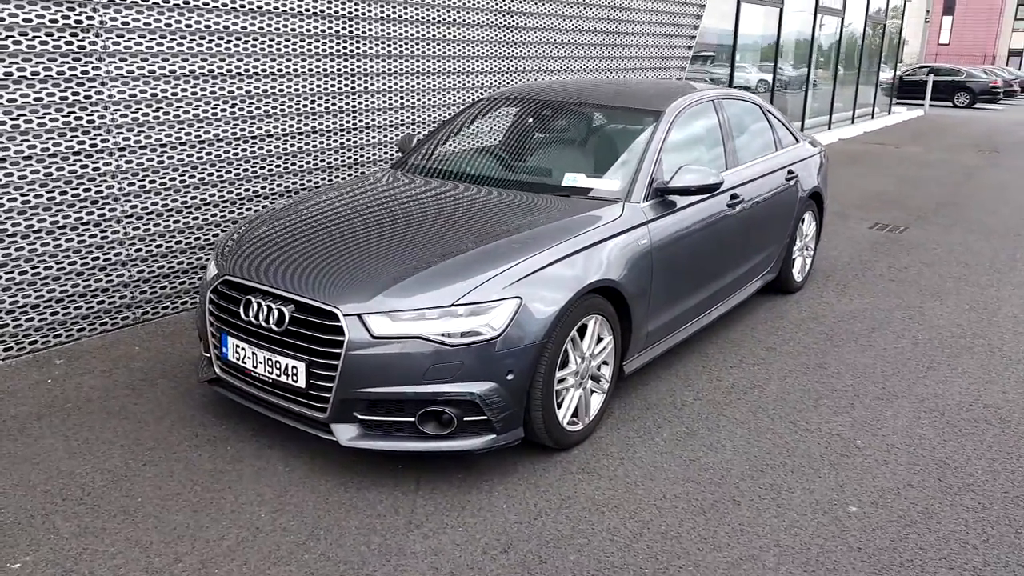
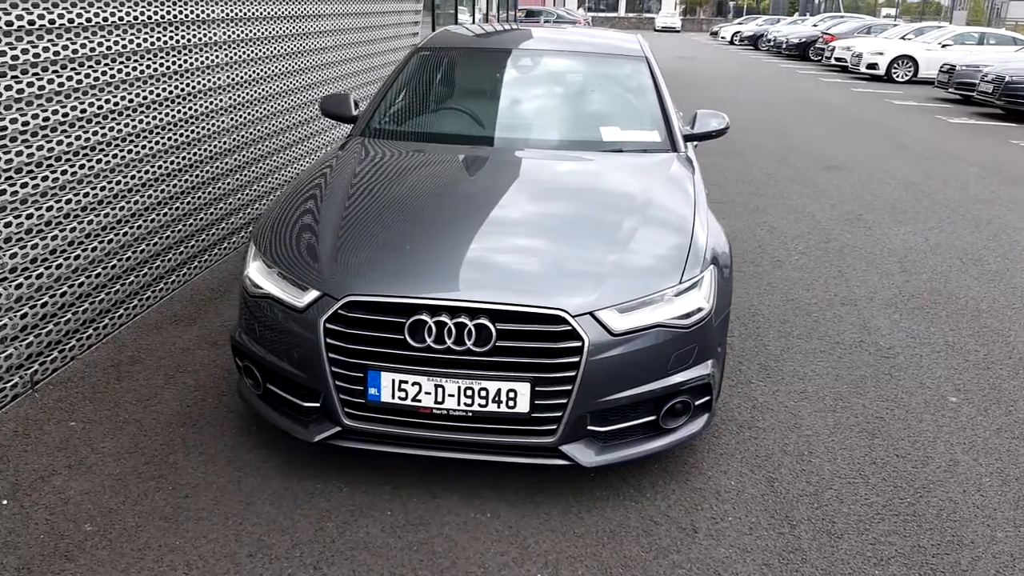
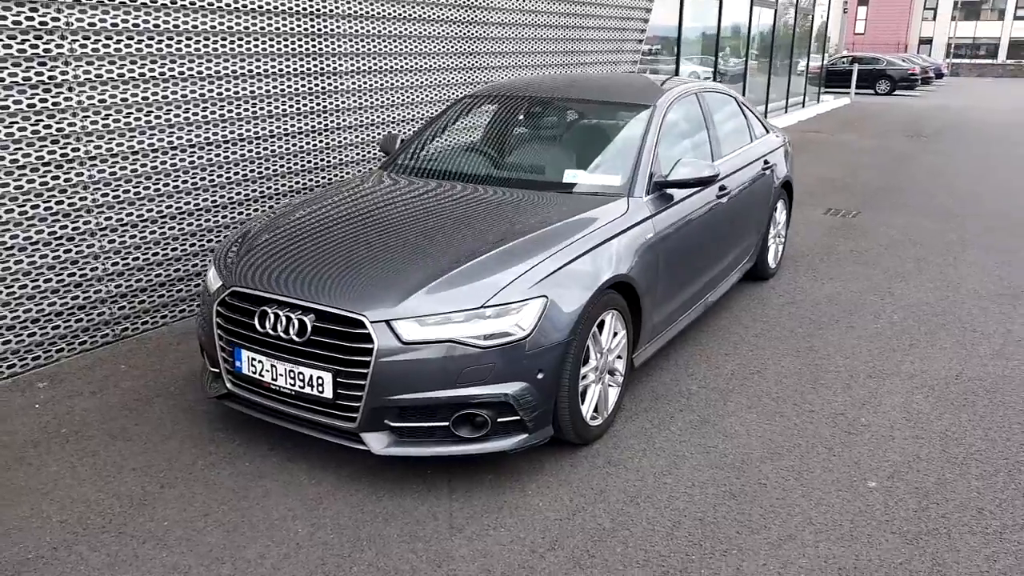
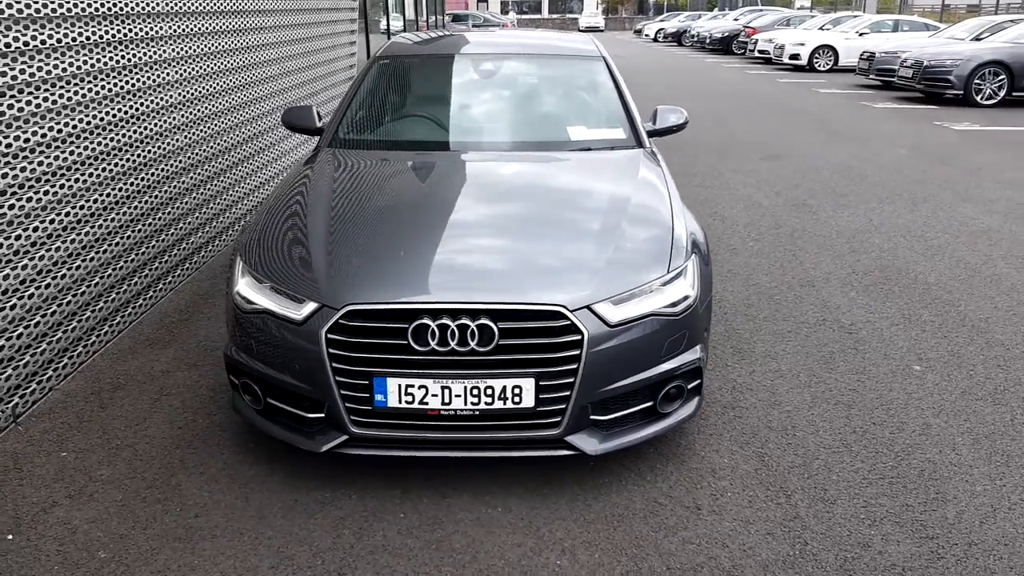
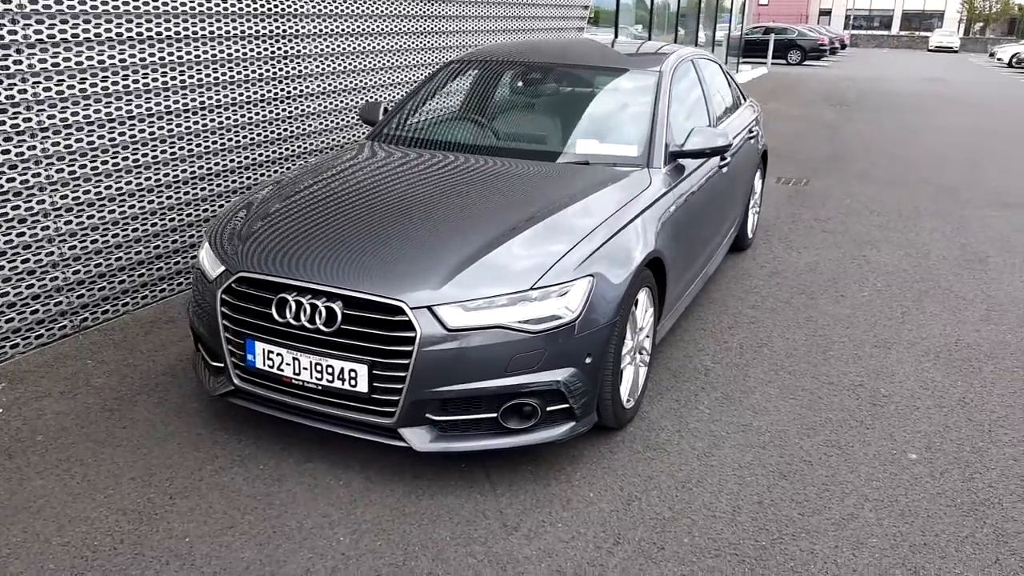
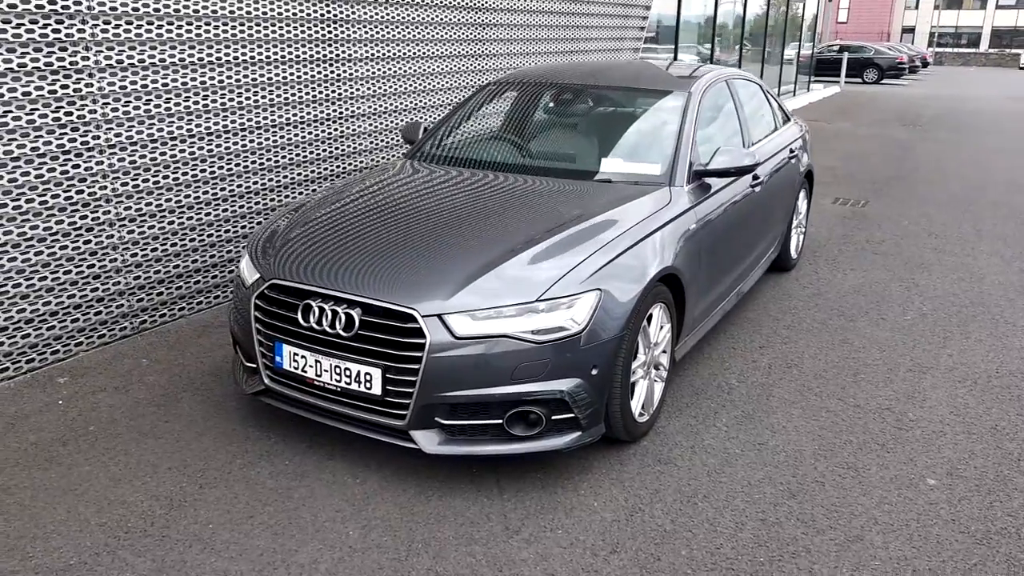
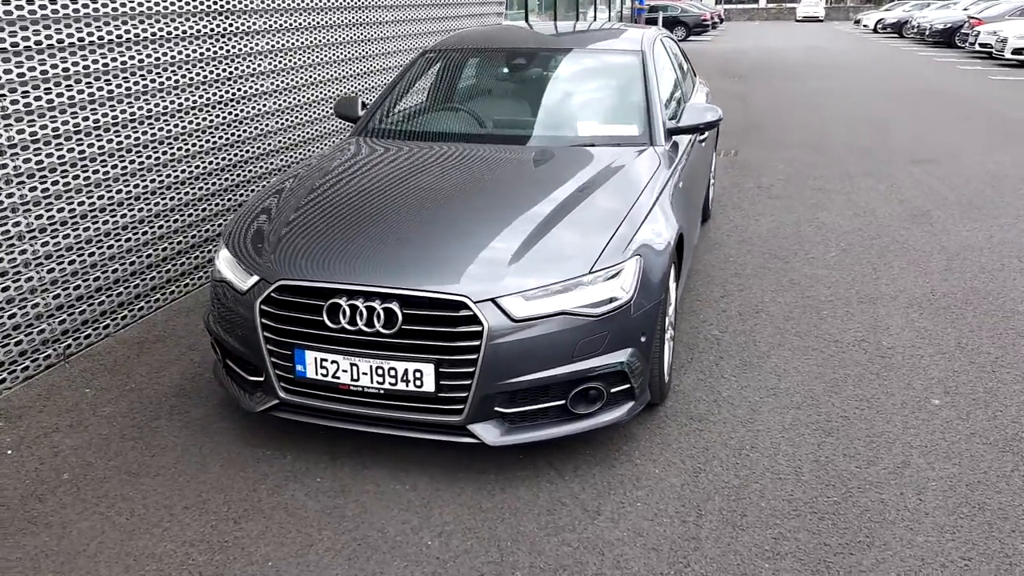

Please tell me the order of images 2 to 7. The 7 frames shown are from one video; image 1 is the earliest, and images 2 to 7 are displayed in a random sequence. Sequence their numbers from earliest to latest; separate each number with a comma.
3, 6, 5, 7, 2, 4
